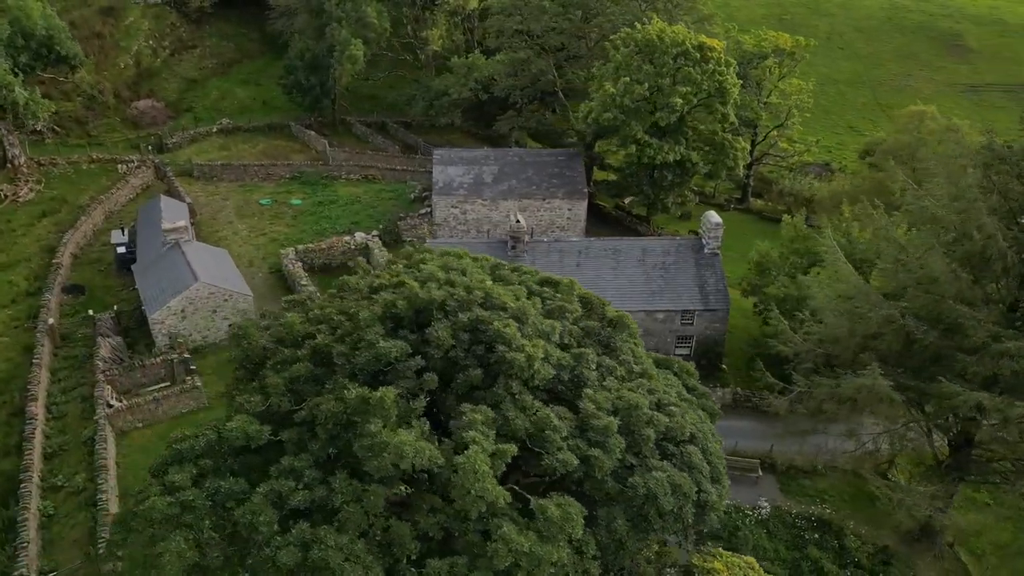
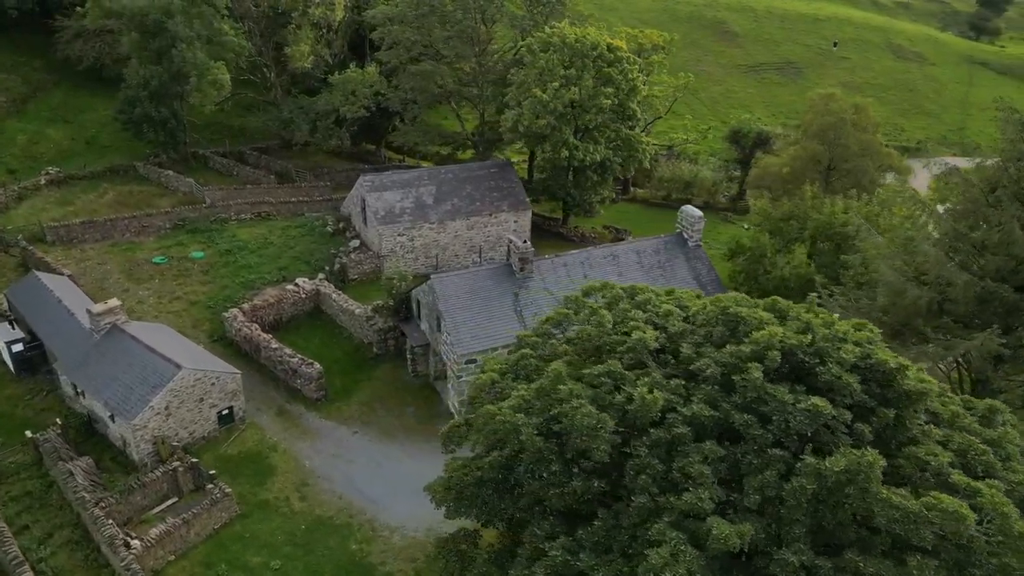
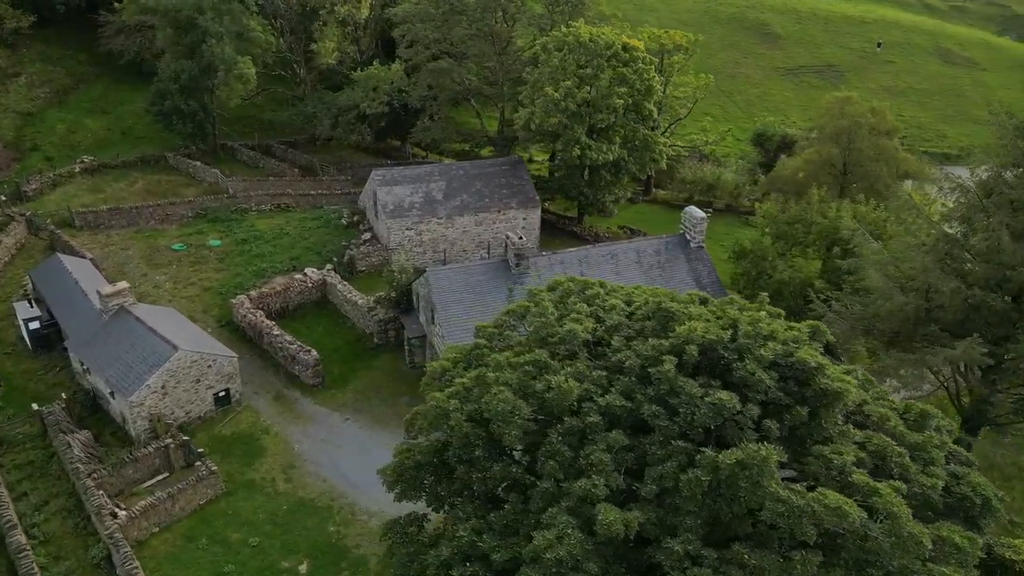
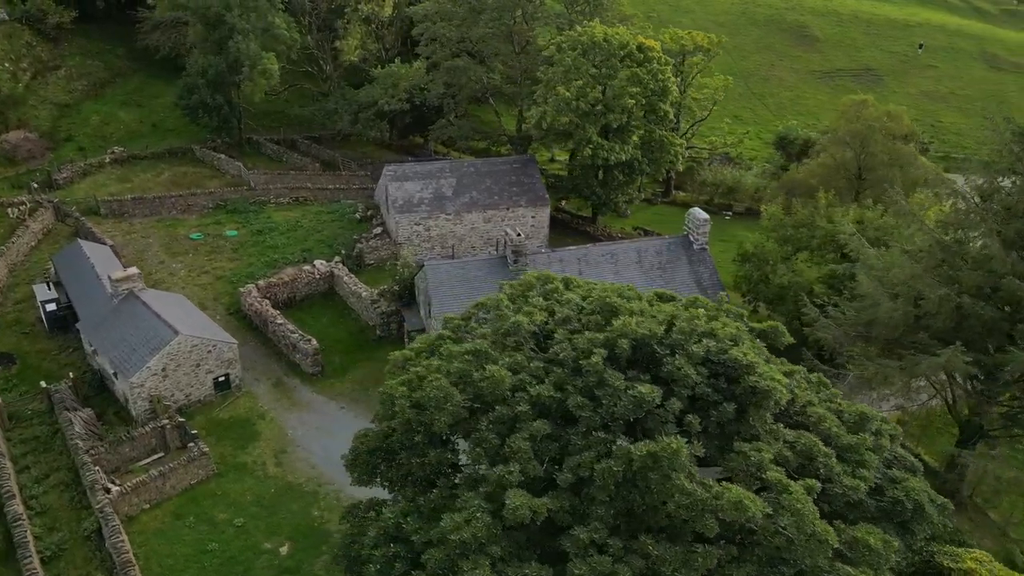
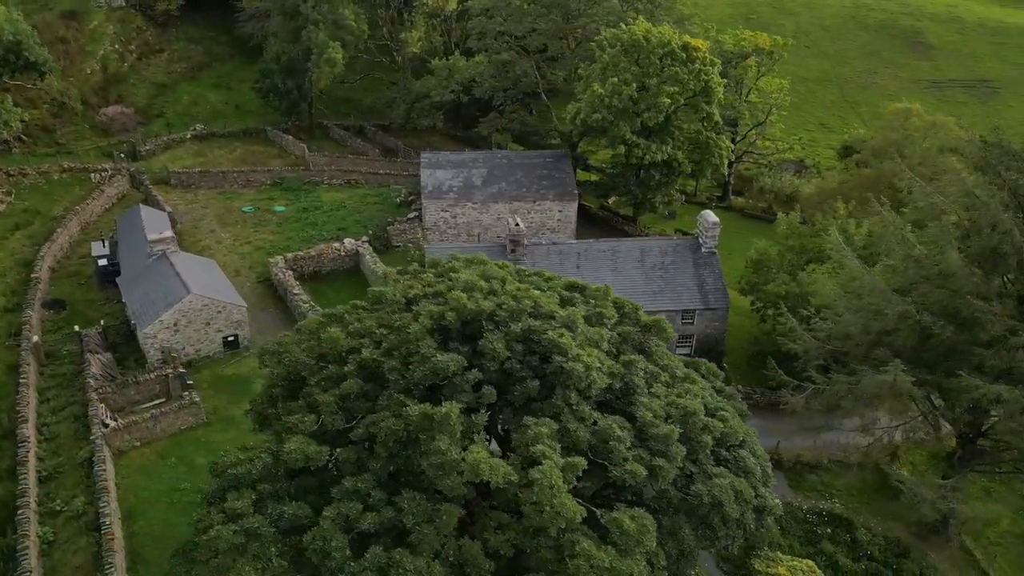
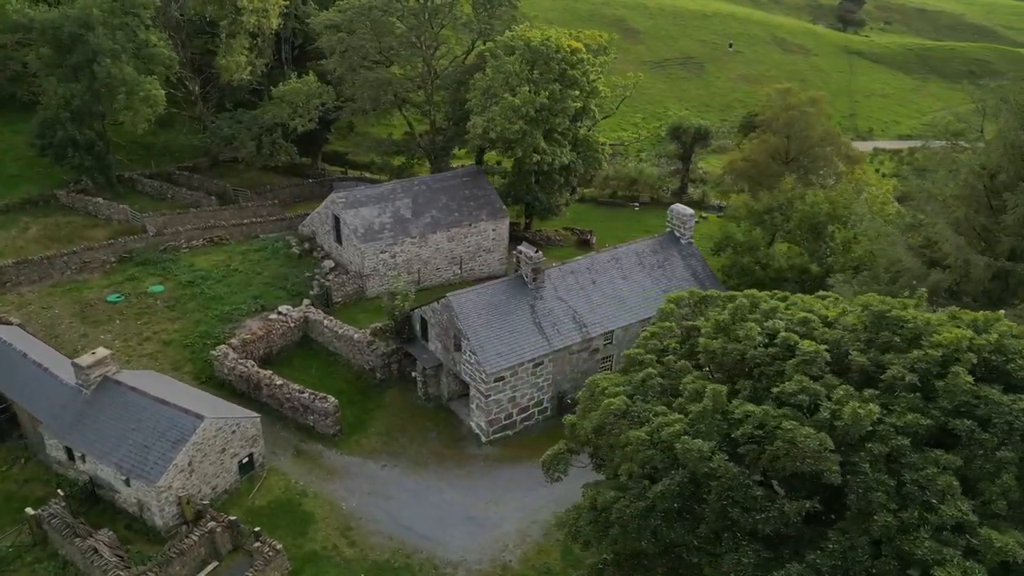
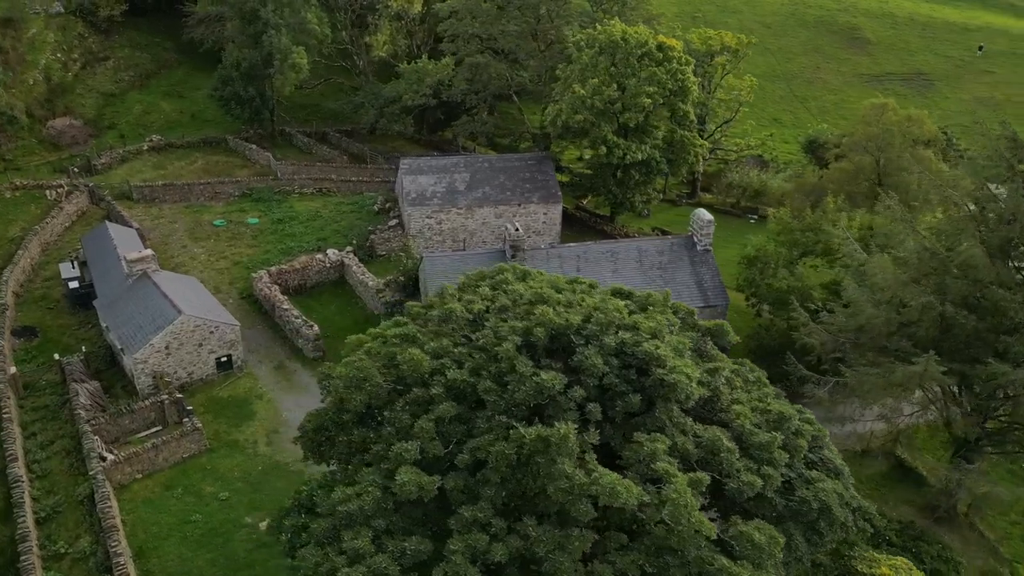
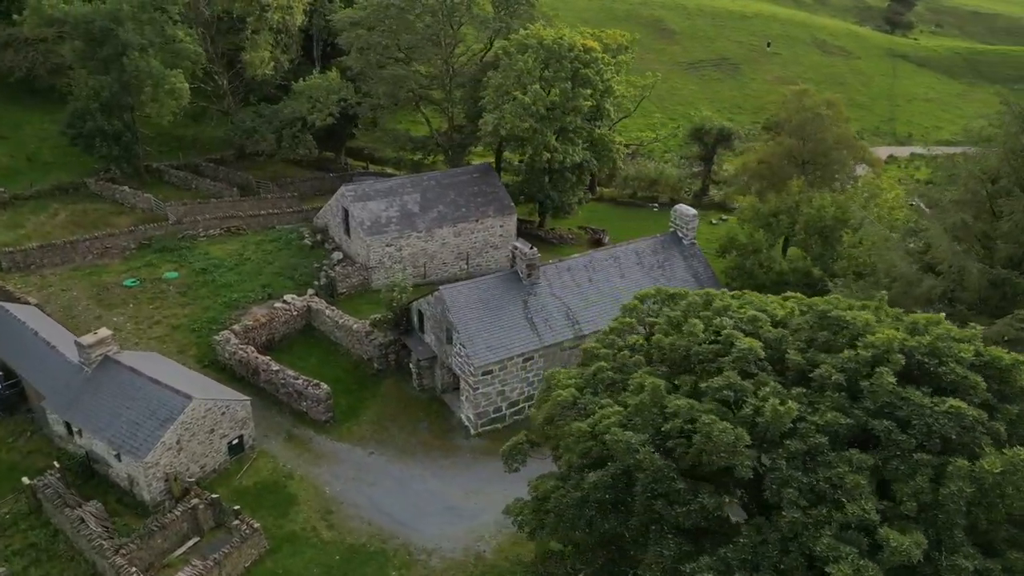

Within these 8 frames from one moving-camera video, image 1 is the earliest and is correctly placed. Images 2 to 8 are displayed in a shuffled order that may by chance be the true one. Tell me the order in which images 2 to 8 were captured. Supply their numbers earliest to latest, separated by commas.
5, 7, 4, 3, 2, 8, 6
